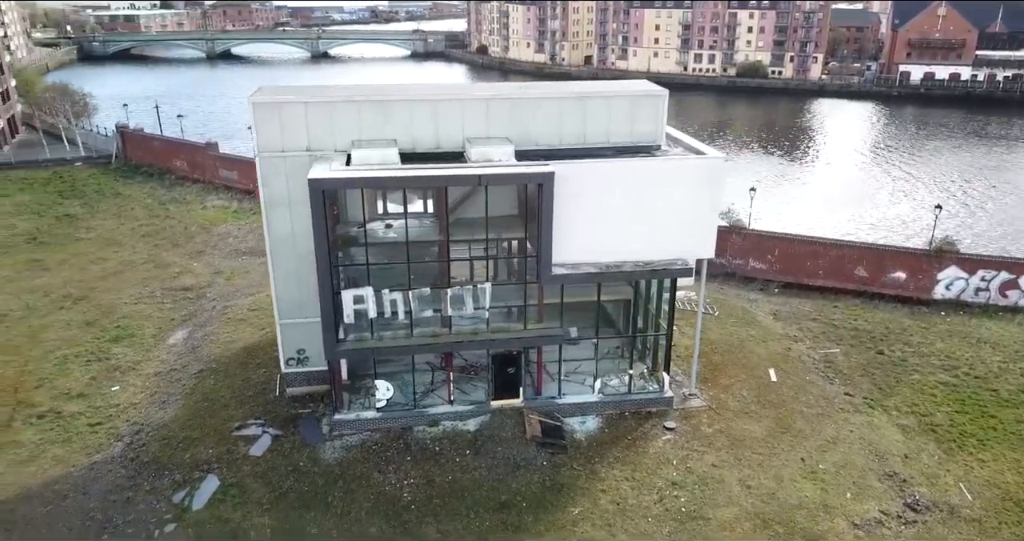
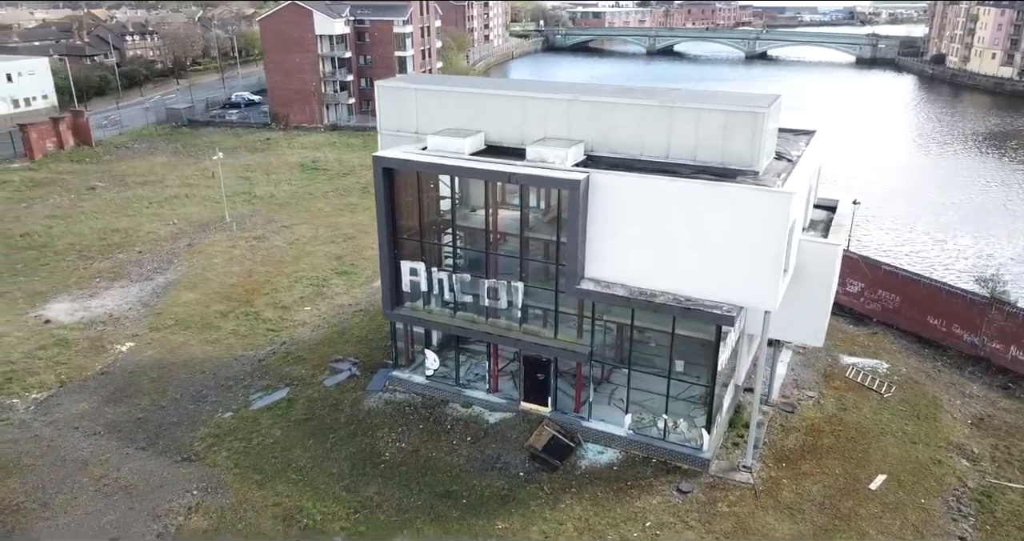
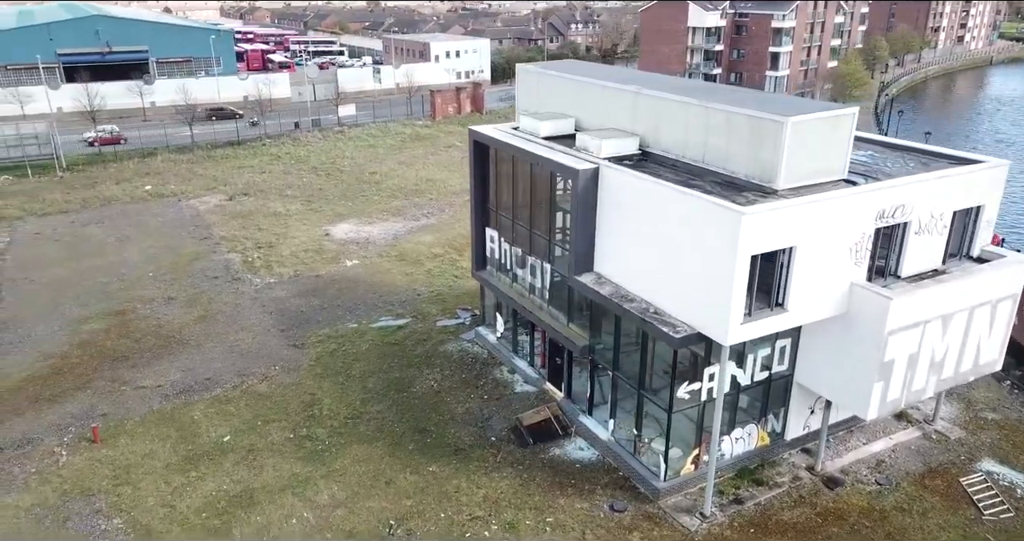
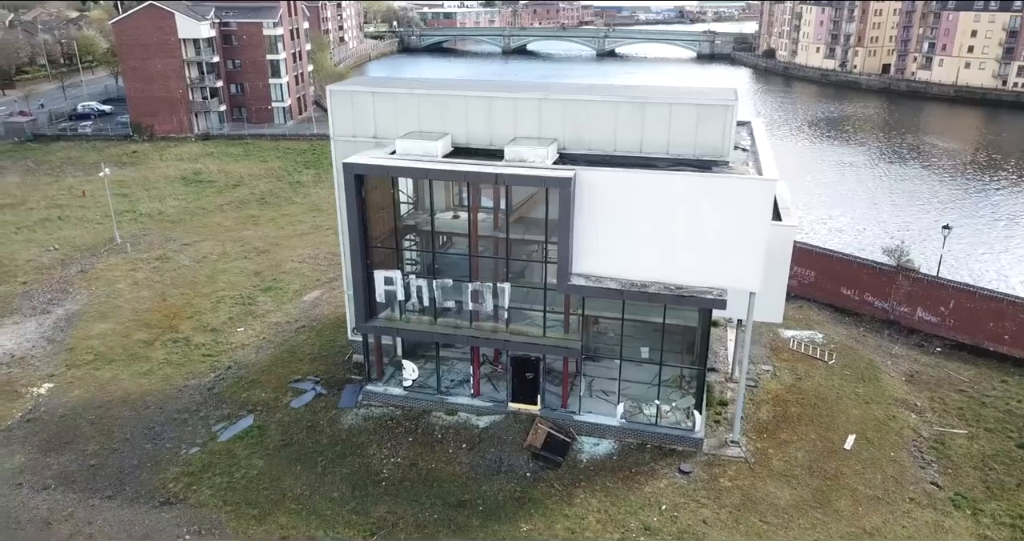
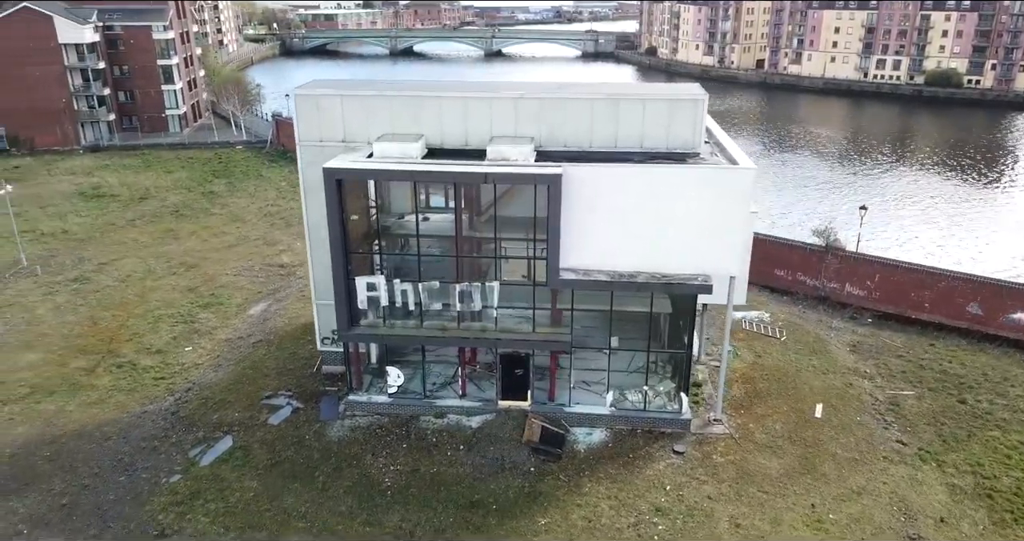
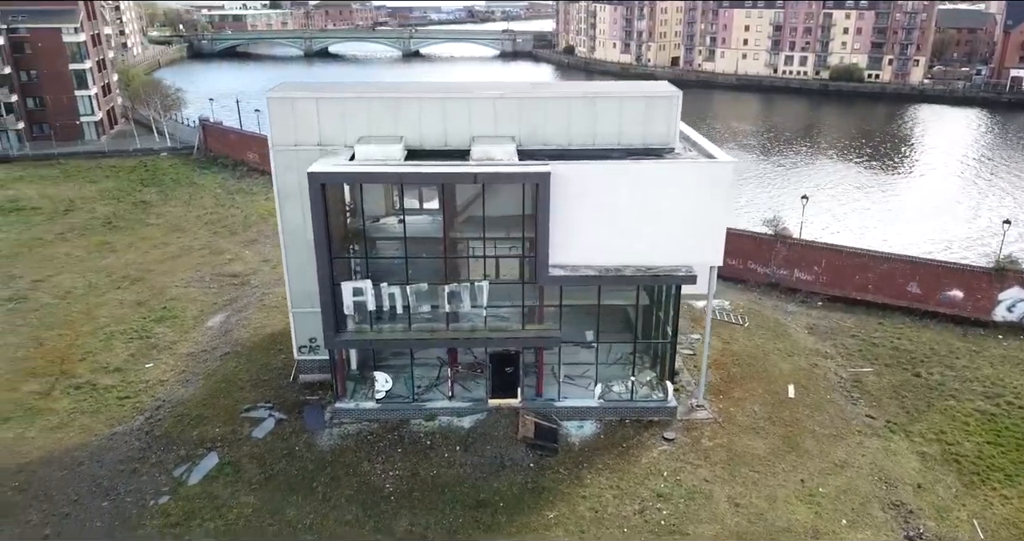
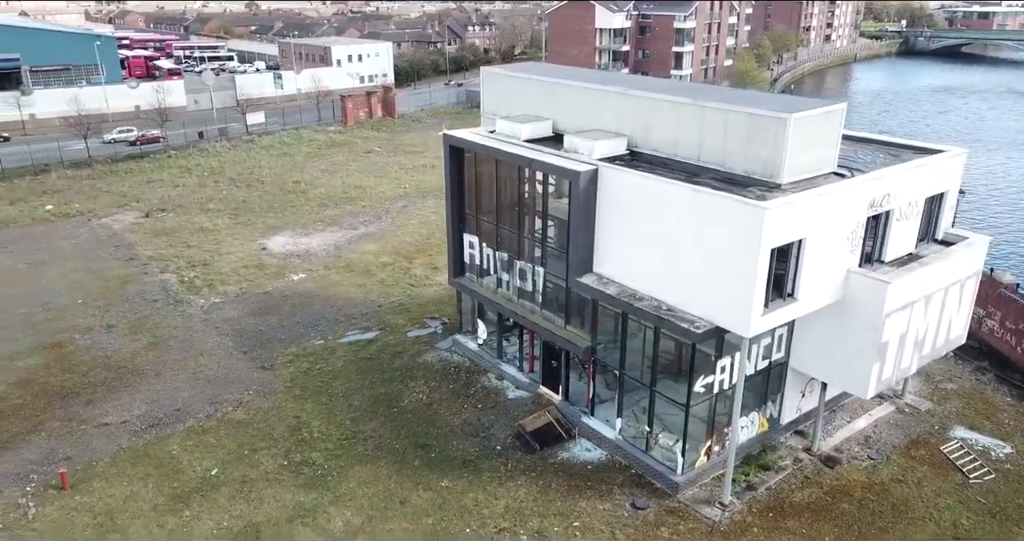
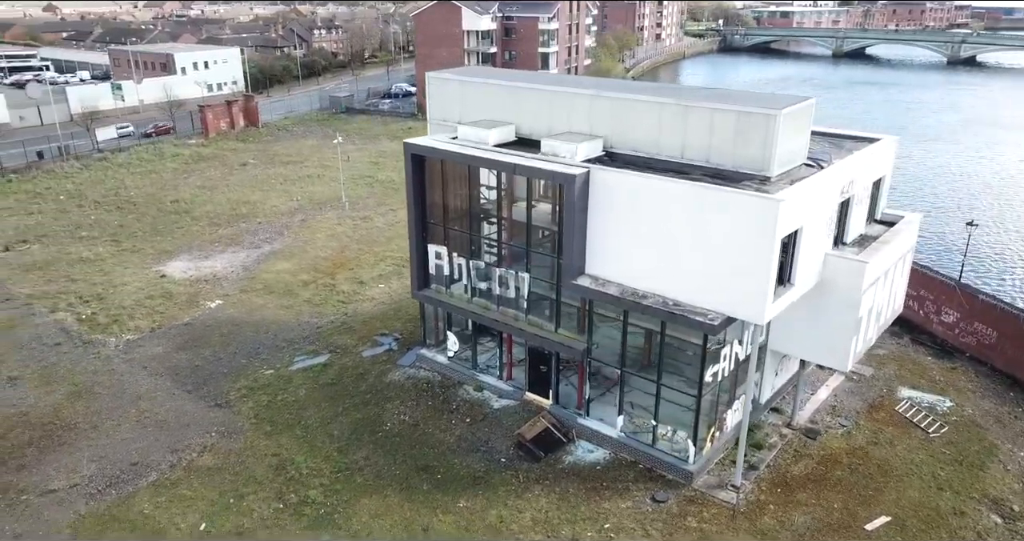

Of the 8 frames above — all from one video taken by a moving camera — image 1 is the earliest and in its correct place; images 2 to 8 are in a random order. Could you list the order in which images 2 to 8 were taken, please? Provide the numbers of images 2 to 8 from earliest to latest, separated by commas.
6, 5, 4, 2, 8, 7, 3
